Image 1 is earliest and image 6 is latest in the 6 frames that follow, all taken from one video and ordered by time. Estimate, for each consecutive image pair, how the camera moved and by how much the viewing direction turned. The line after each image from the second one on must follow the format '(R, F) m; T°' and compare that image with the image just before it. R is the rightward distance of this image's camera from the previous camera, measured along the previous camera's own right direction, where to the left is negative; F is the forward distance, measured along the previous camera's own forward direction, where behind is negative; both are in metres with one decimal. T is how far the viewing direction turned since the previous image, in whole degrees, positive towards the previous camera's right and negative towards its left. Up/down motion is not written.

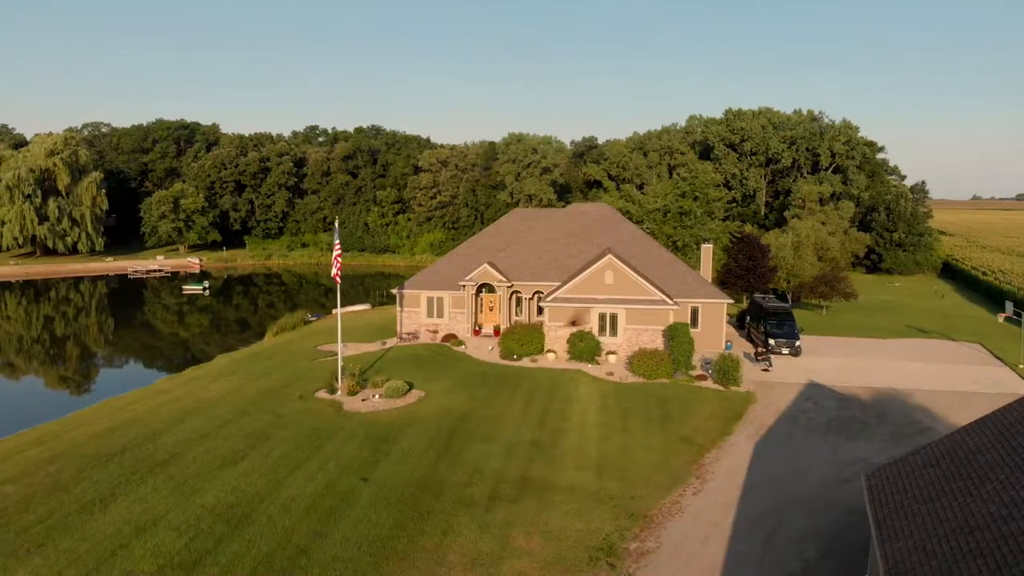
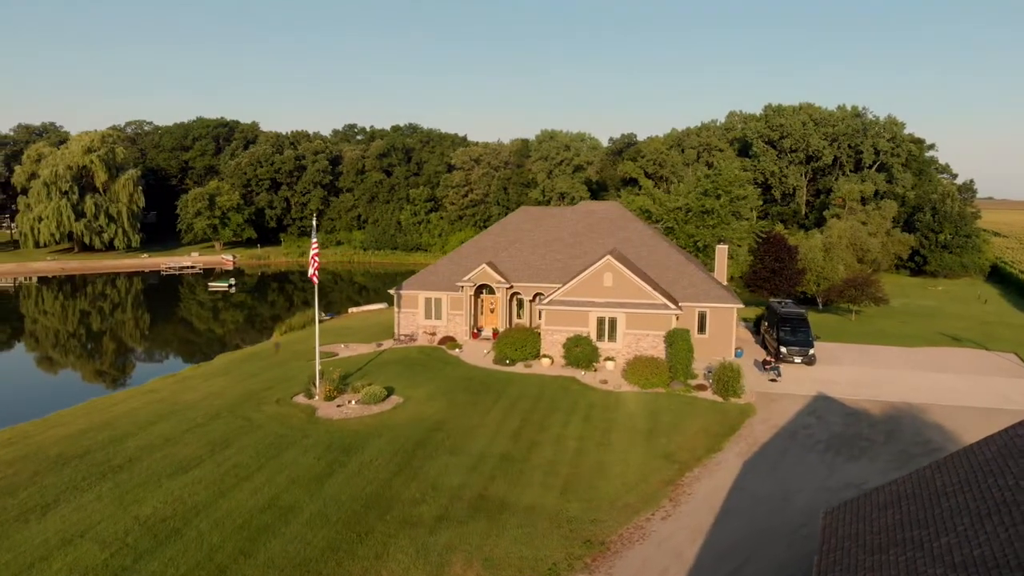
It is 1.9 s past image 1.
(+2.3, +1.4) m; -3°
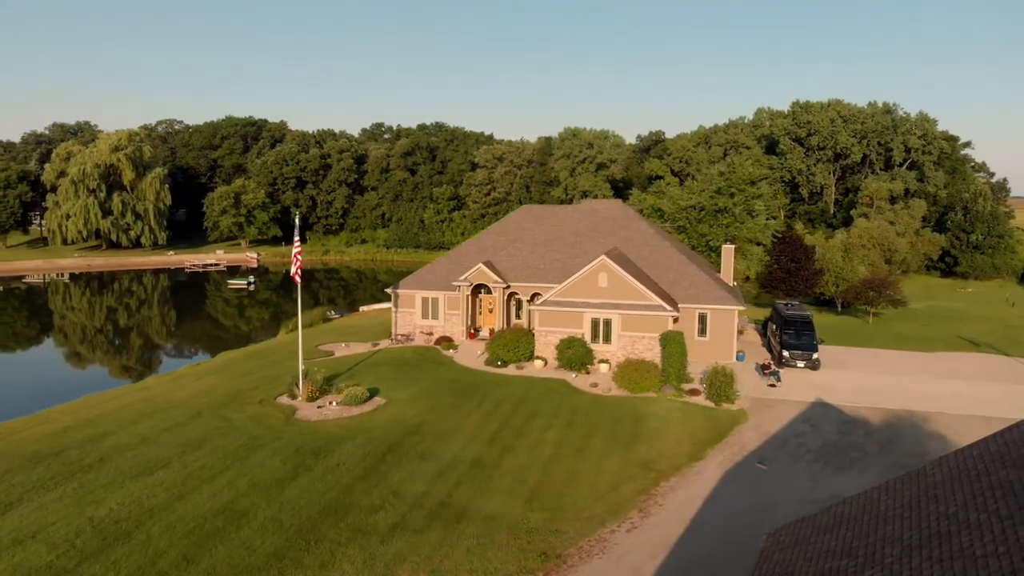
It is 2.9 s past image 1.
(+1.8, +0.6) m; -3°
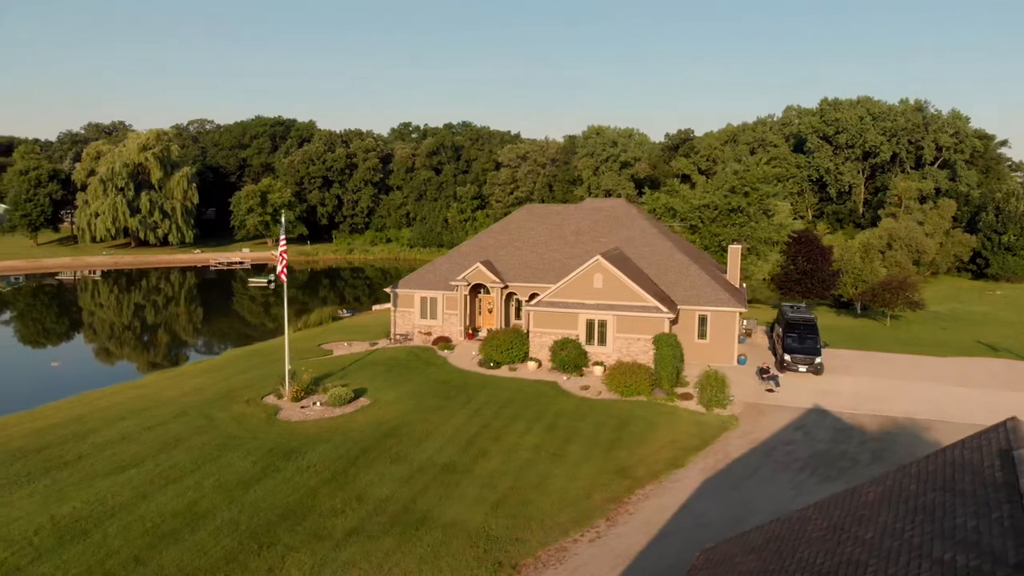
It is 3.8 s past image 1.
(+1.7, +0.5) m; -3°
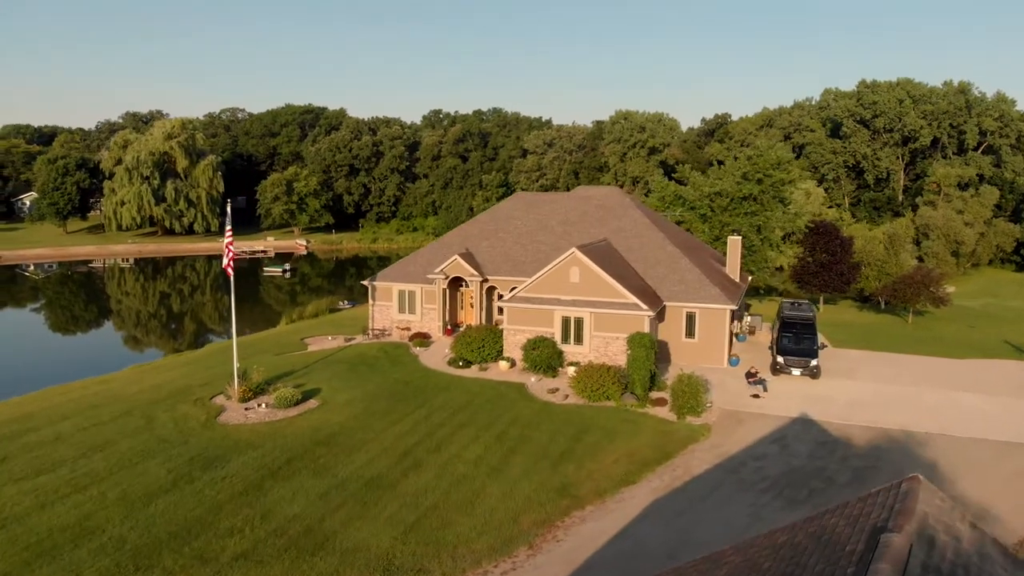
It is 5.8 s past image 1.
(+2.9, +1.9) m; -3°
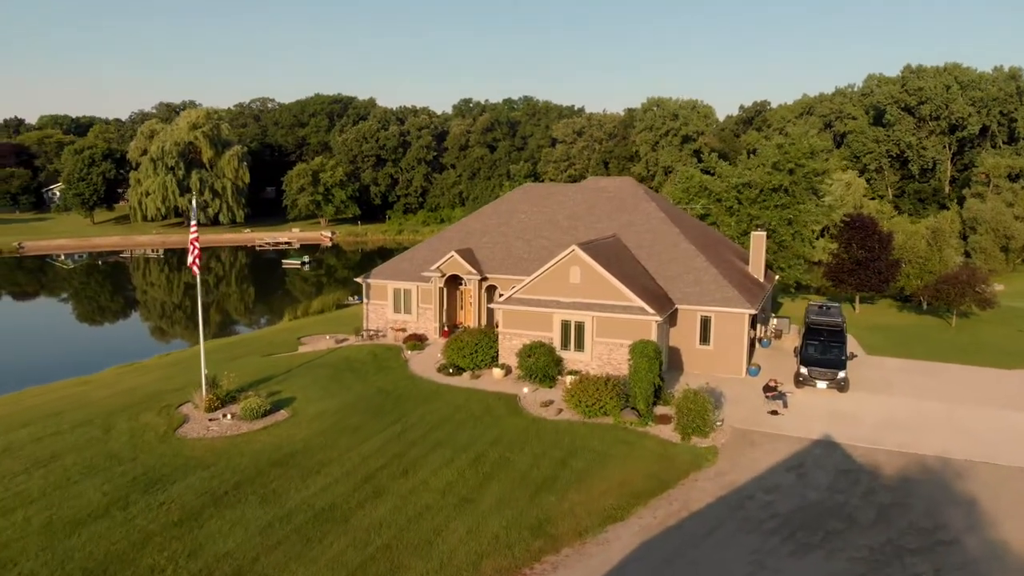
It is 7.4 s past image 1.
(+1.5, +2.4) m; -3°
